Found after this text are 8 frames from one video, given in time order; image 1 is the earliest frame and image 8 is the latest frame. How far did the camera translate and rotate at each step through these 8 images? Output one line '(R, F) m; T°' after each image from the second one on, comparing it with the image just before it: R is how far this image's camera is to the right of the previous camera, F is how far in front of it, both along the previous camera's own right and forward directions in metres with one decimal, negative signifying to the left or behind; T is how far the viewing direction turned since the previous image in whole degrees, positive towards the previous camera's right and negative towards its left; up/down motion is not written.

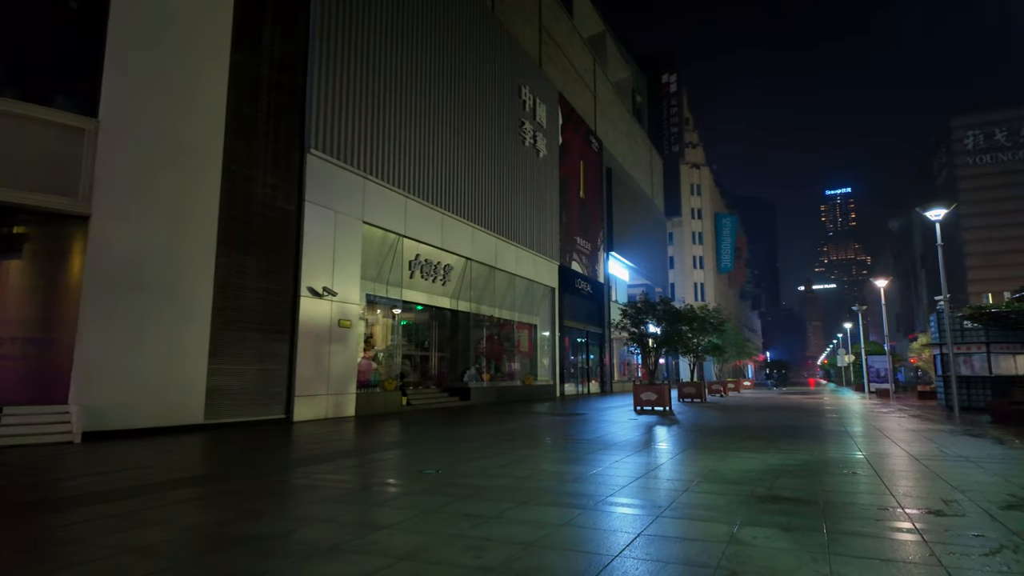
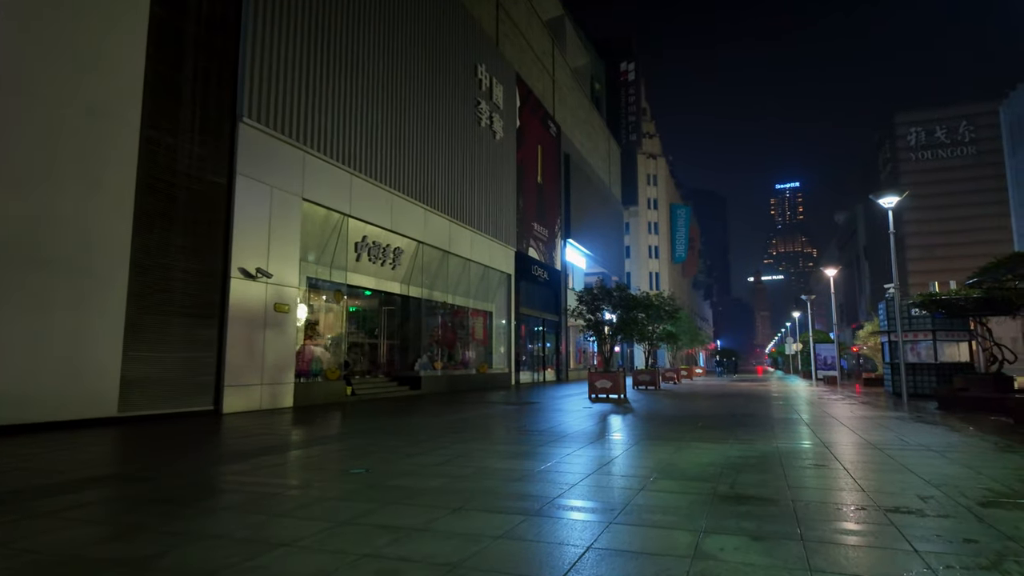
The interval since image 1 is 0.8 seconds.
(+0.2, +0.8) m; +4°
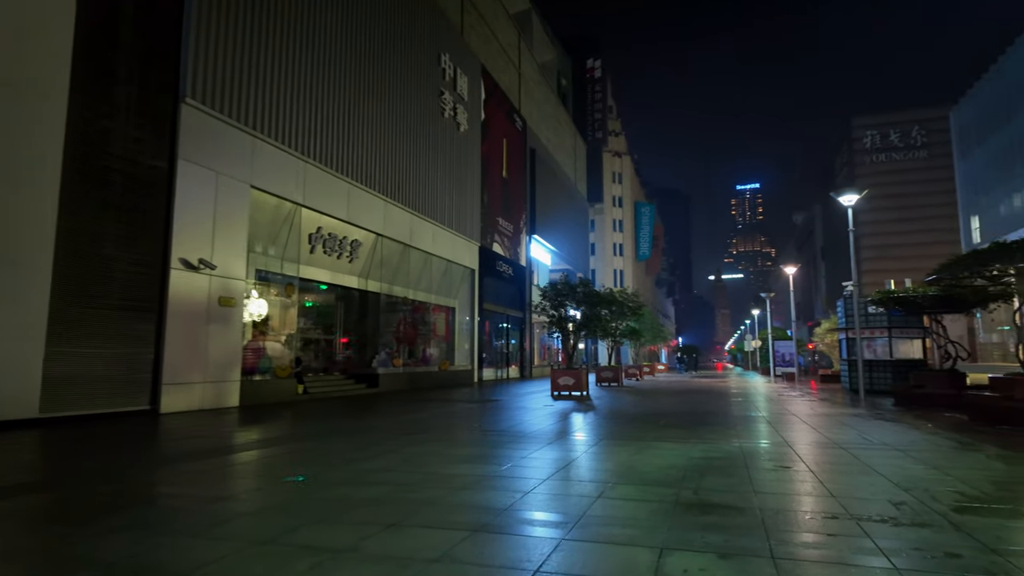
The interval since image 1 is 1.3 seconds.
(+0.2, +0.5) m; +3°
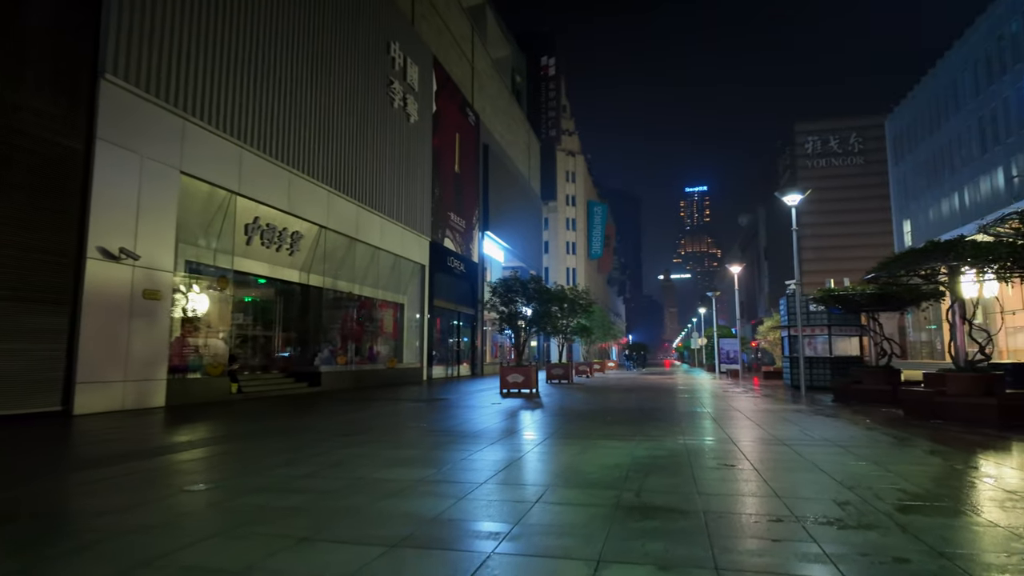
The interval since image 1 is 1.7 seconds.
(+0.2, +0.4) m; +5°
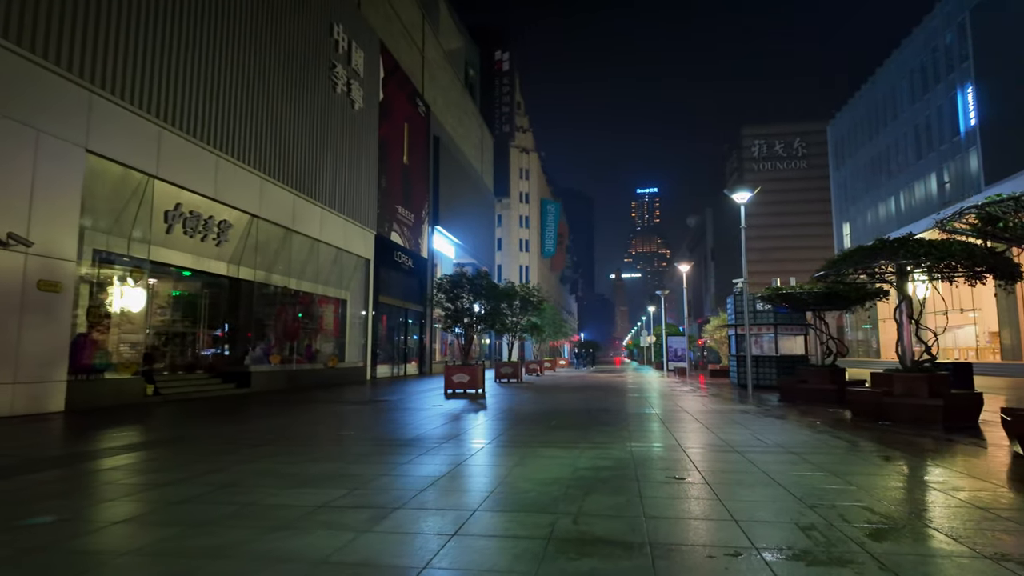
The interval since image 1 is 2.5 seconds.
(+0.3, +0.8) m; +5°
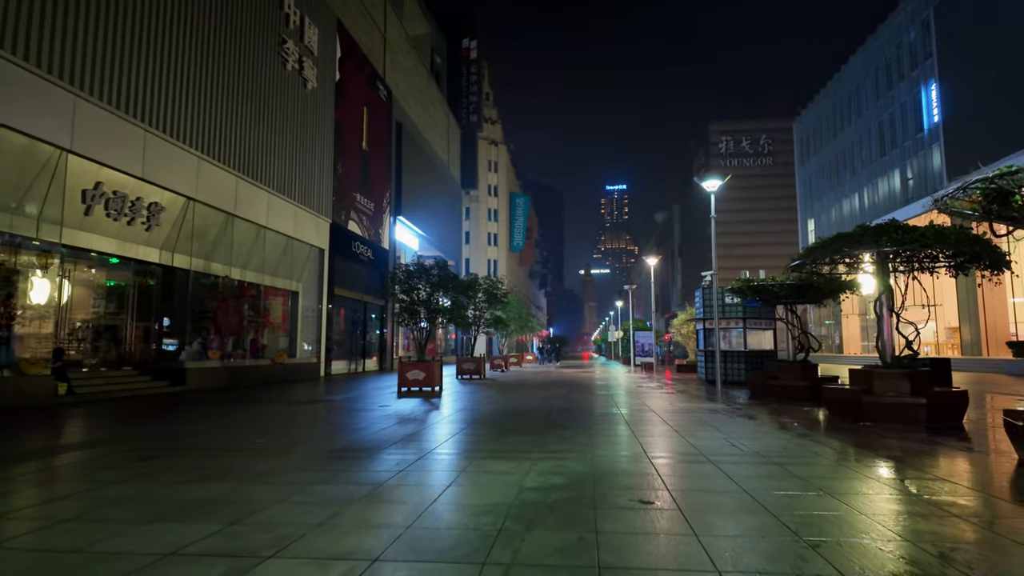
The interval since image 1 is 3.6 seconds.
(+0.3, +1.2) m; +3°
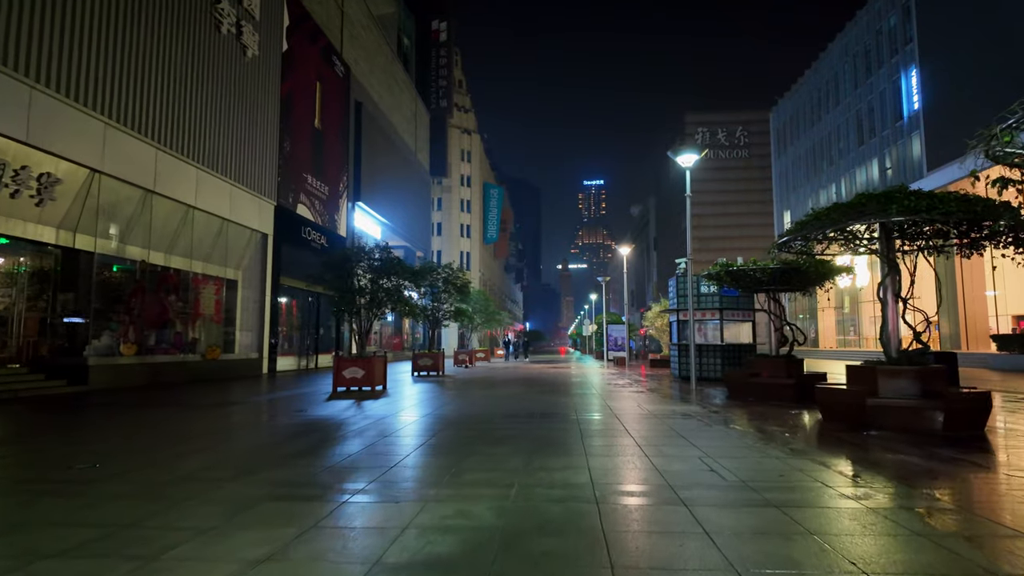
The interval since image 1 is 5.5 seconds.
(+0.7, +2.0) m; +2°
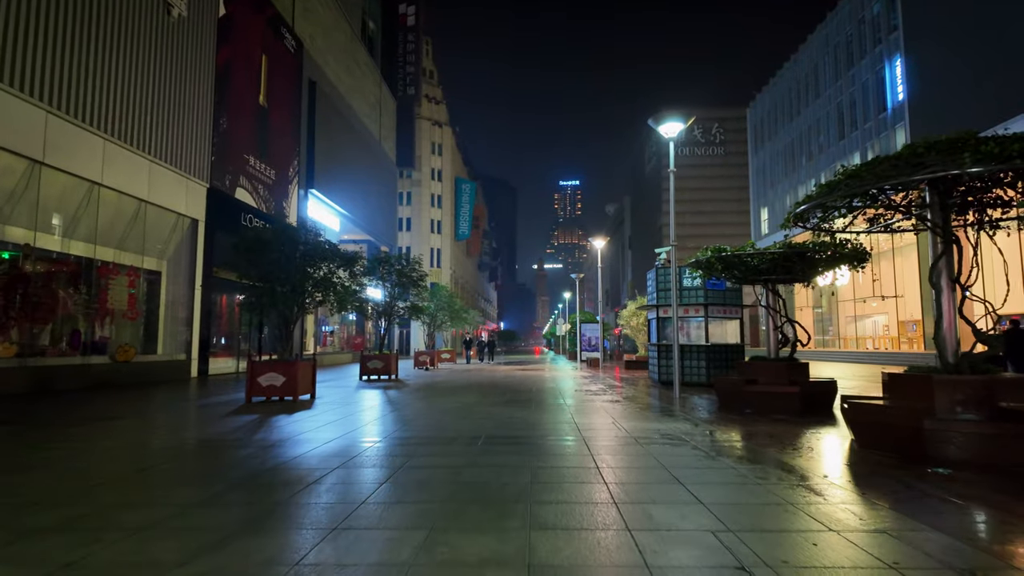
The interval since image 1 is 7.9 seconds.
(+0.5, +2.5) m; +2°
